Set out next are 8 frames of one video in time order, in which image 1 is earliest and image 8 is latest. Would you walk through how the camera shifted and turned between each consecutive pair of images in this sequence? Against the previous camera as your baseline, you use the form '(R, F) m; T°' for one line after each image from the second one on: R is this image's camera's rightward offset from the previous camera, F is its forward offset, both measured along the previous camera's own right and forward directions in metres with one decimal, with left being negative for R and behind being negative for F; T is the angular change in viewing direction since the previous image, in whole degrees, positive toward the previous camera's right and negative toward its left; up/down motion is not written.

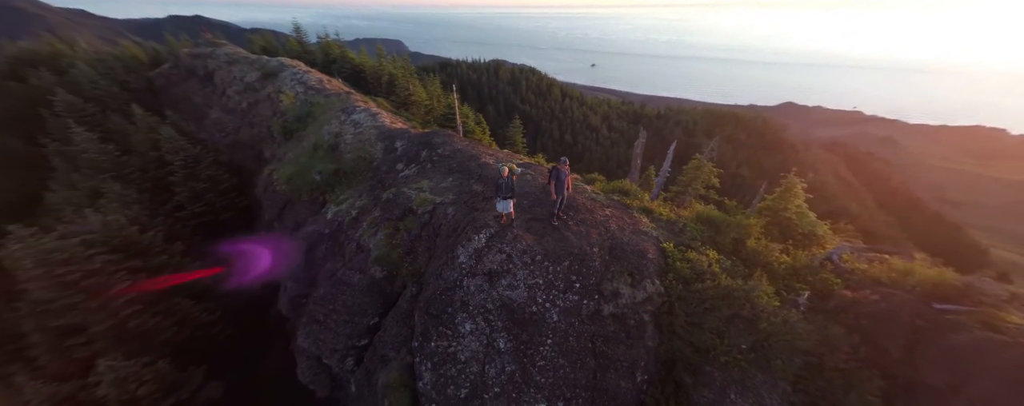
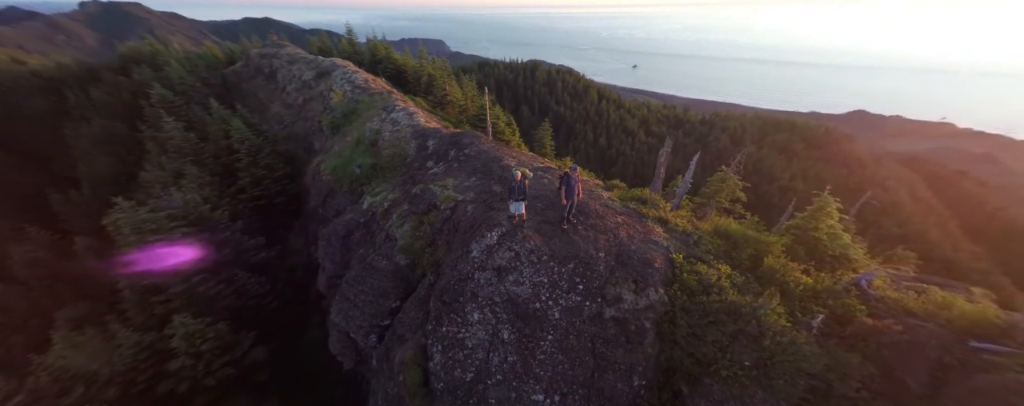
(+0.3, -0.3) m; -6°
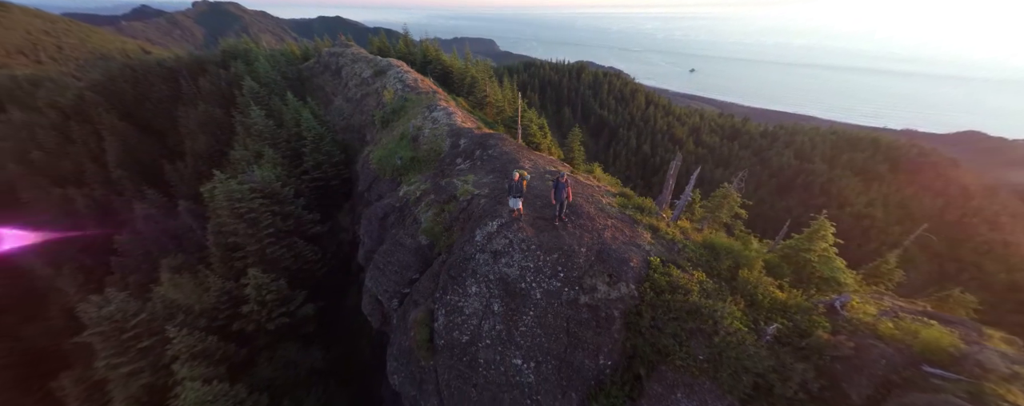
(+0.6, -0.8) m; -7°
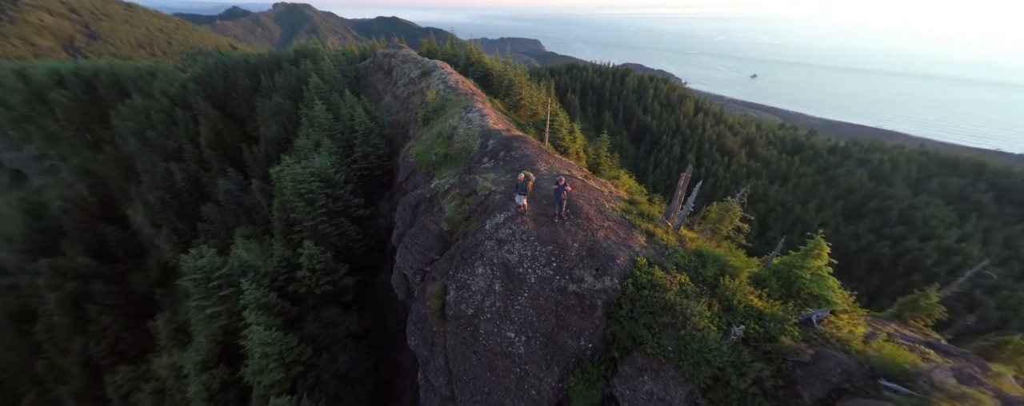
(+0.6, -0.8) m; -7°
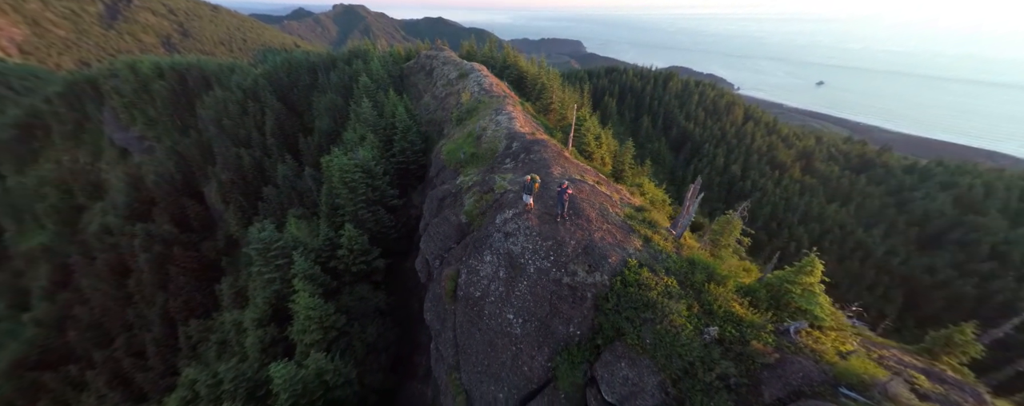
(+0.5, -0.7) m; -6°
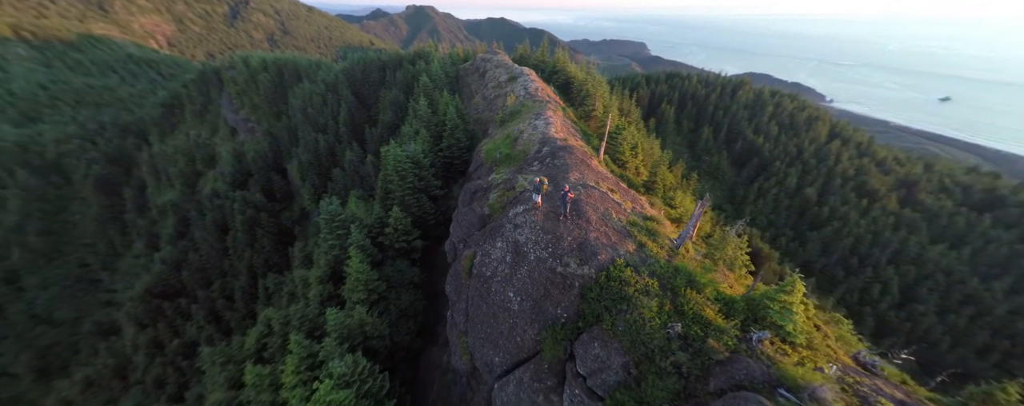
(+0.9, -1.1) m; -8°
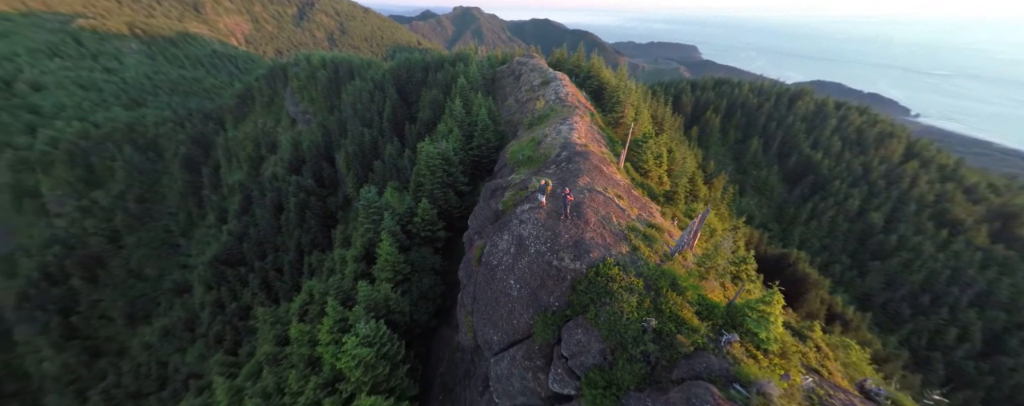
(+0.7, -0.9) m; -6°
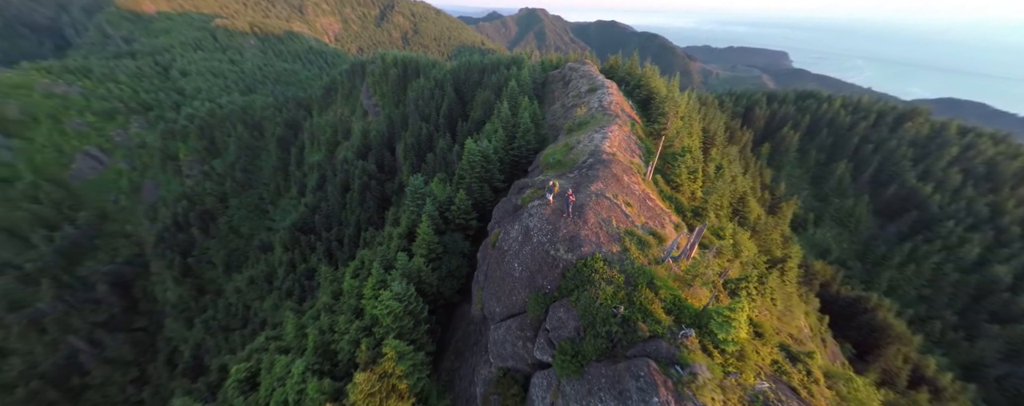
(+1.2, -1.4) m; -9°
